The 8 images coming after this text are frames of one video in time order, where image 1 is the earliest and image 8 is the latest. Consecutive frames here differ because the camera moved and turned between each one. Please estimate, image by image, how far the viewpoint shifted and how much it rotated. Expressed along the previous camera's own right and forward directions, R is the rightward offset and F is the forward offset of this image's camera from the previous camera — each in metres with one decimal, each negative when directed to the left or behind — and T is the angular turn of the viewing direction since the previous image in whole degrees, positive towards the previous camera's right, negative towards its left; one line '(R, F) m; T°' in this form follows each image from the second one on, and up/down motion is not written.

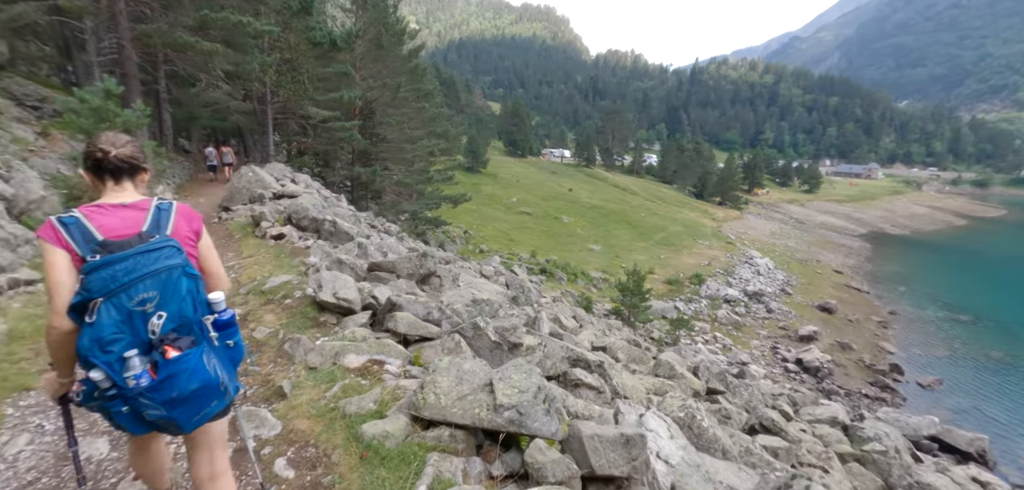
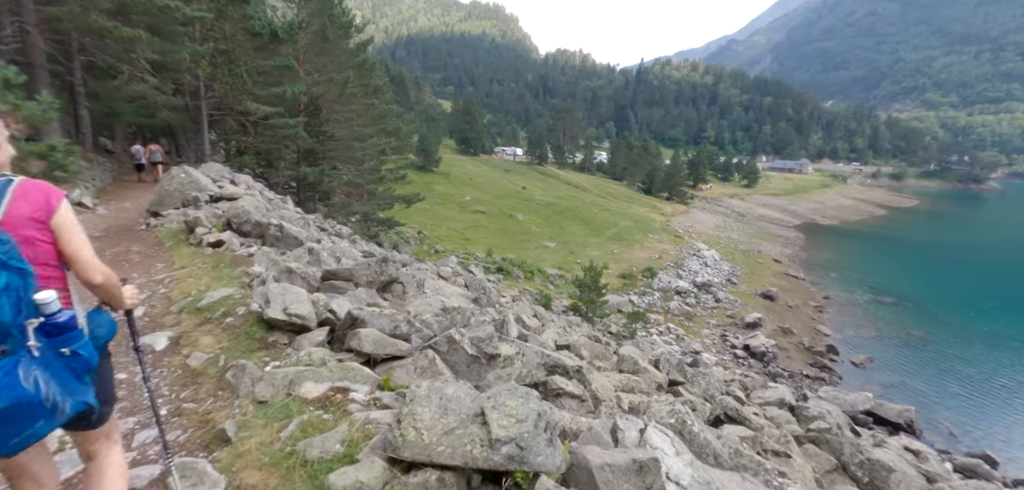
(-0.3, +0.6) m; +5°
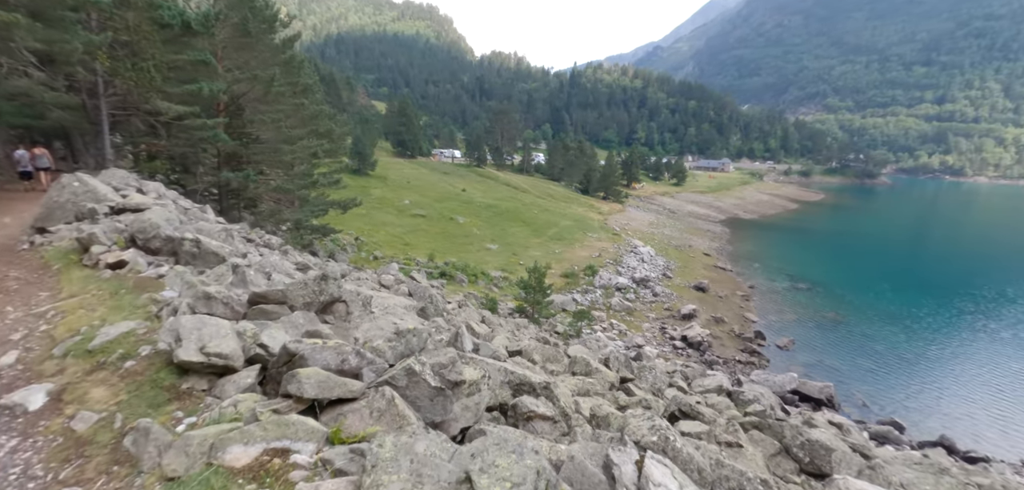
(-0.3, +0.7) m; +7°
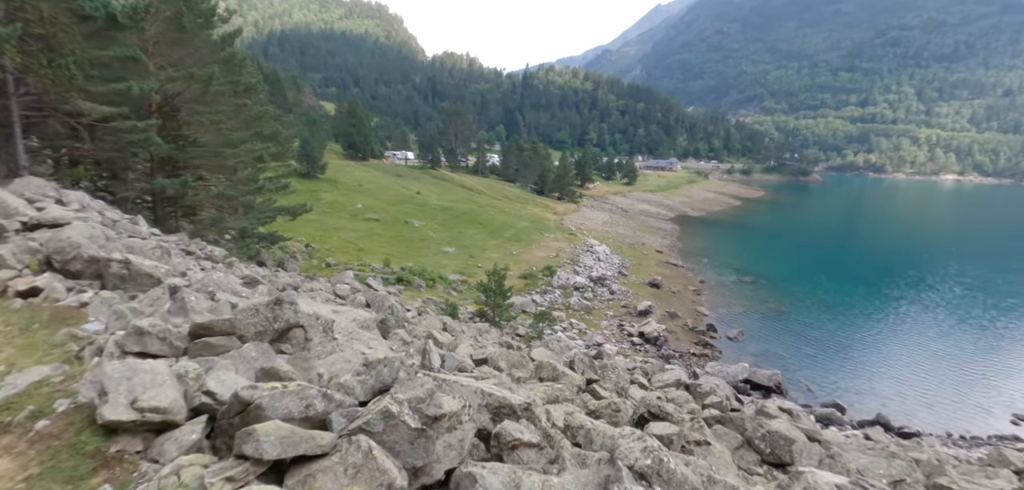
(-0.3, +0.5) m; +5°
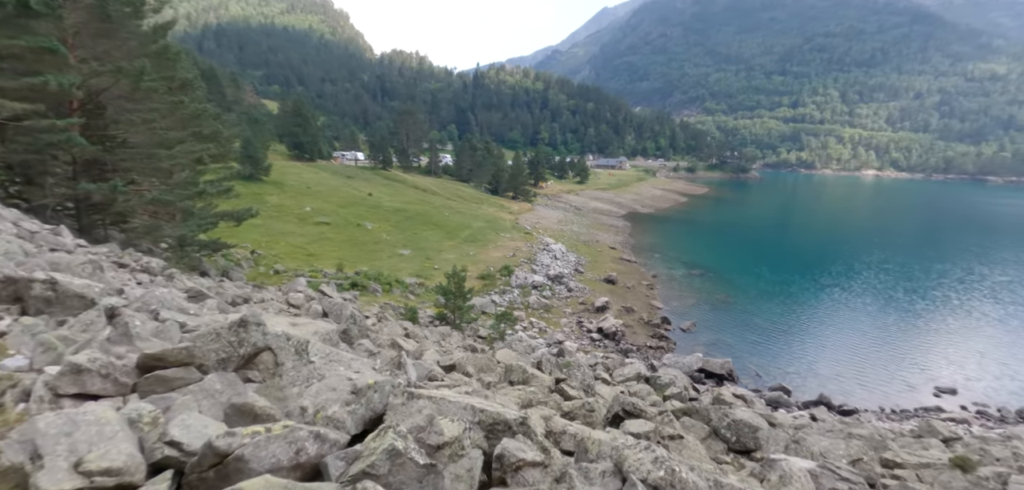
(-0.5, +0.5) m; +5°
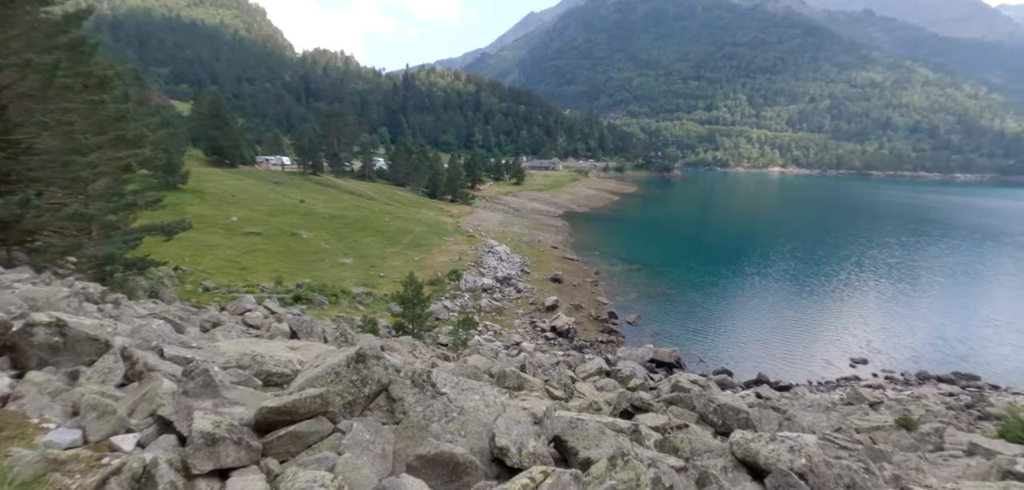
(-2.2, +0.6) m; +9°
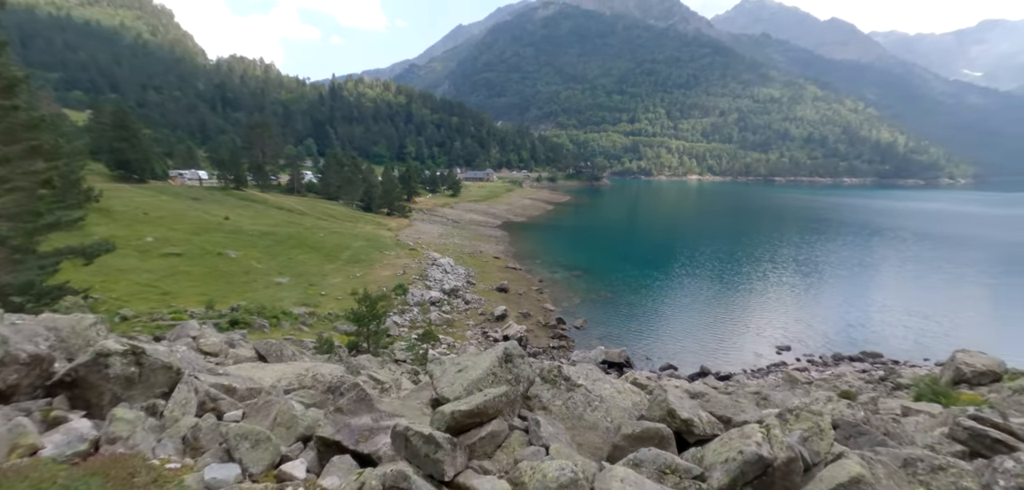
(-2.1, +0.3) m; +9°
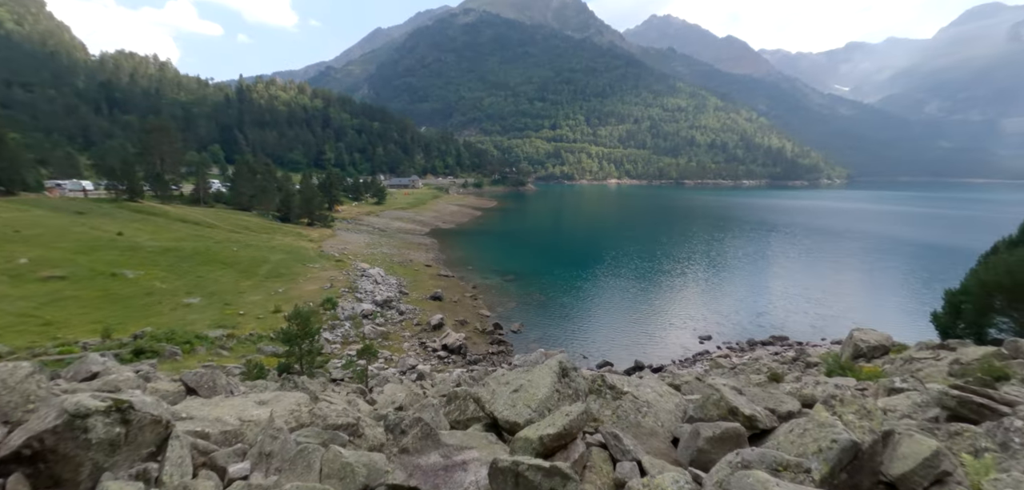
(-1.3, +0.6) m; +9°
